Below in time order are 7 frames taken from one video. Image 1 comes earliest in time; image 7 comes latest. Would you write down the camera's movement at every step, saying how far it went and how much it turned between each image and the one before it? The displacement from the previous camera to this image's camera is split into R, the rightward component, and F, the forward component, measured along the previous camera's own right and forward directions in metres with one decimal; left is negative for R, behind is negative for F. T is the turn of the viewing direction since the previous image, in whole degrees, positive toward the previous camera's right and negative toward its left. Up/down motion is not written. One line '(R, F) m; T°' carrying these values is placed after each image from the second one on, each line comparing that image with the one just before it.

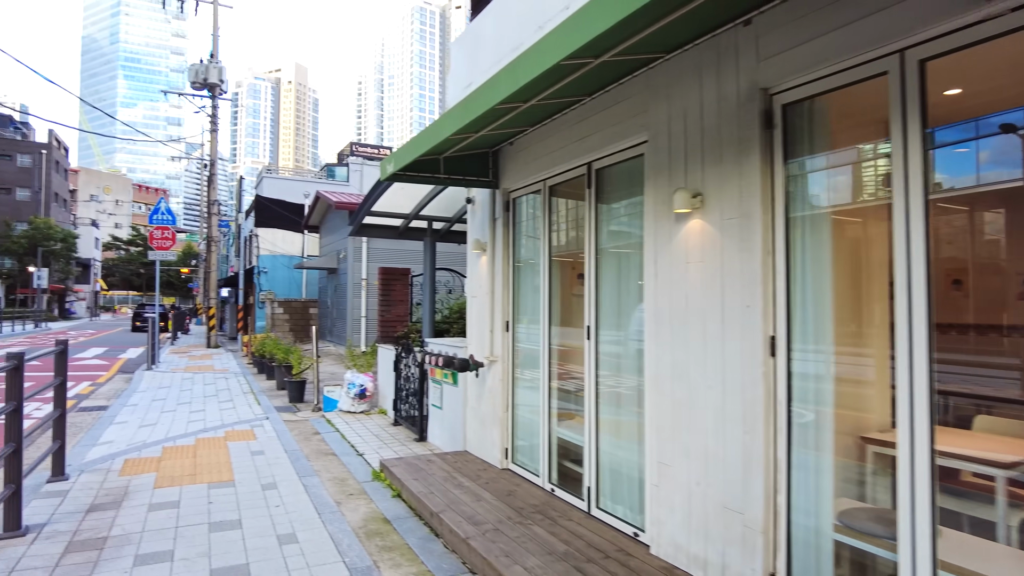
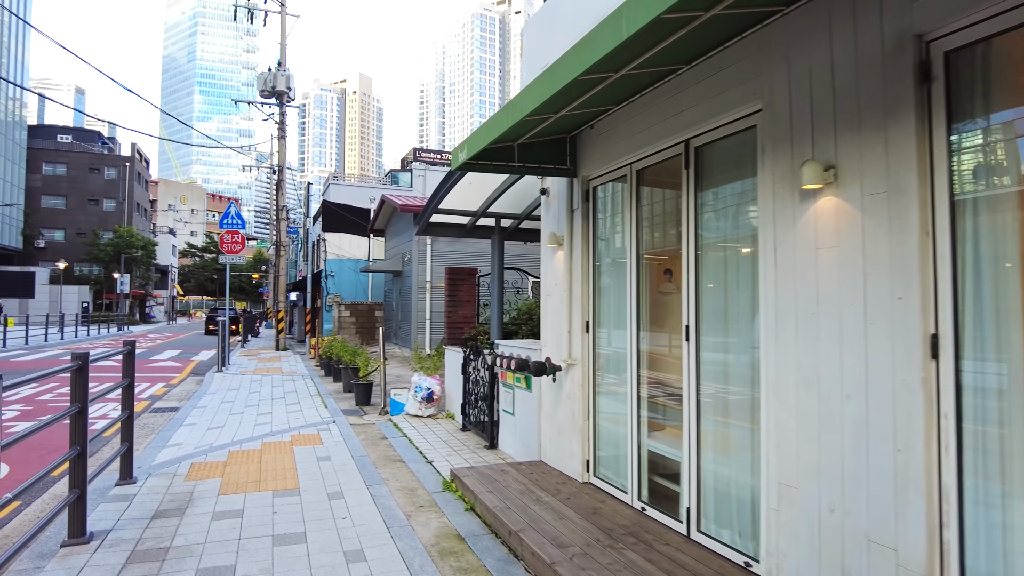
(-0.2, +0.4) m; -5°
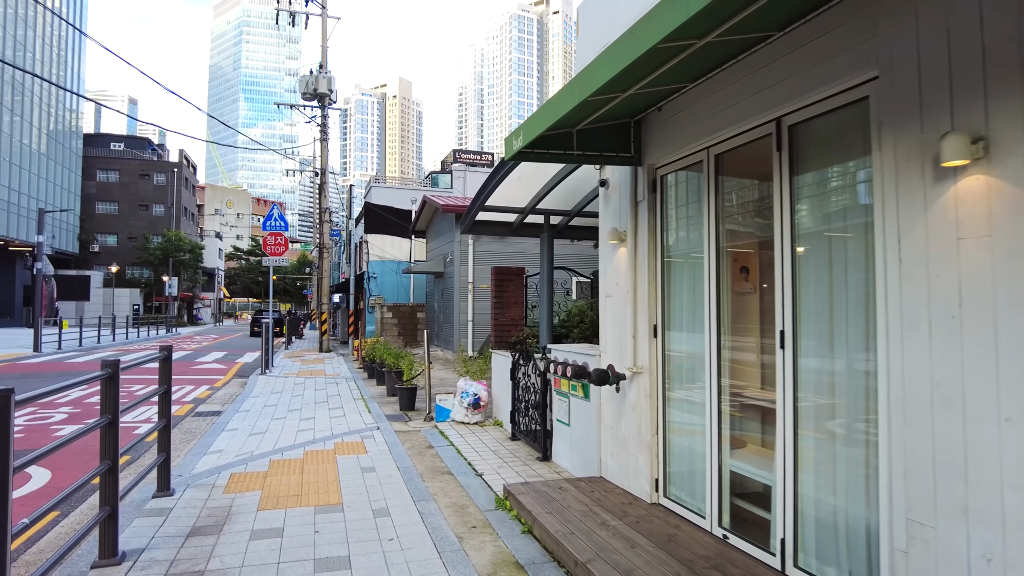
(-0.1, +0.4) m; -3°
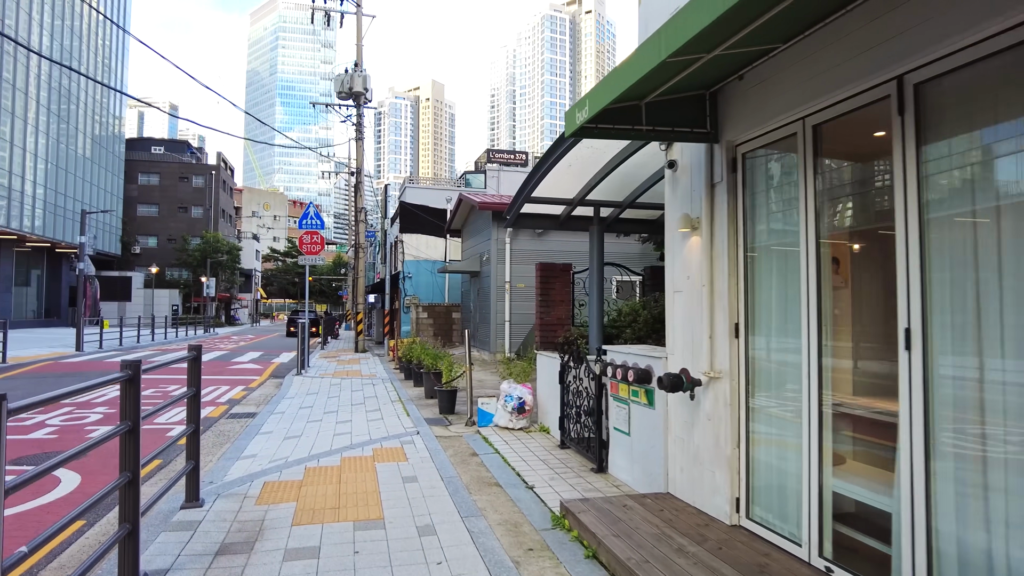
(-0.2, +0.5) m; -3°
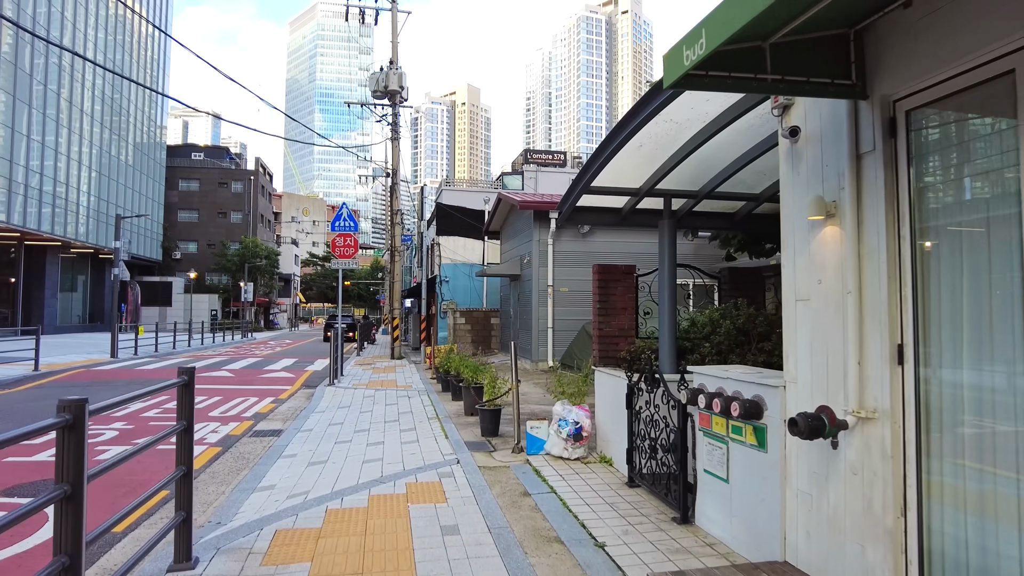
(-0.2, +1.0) m; -3°
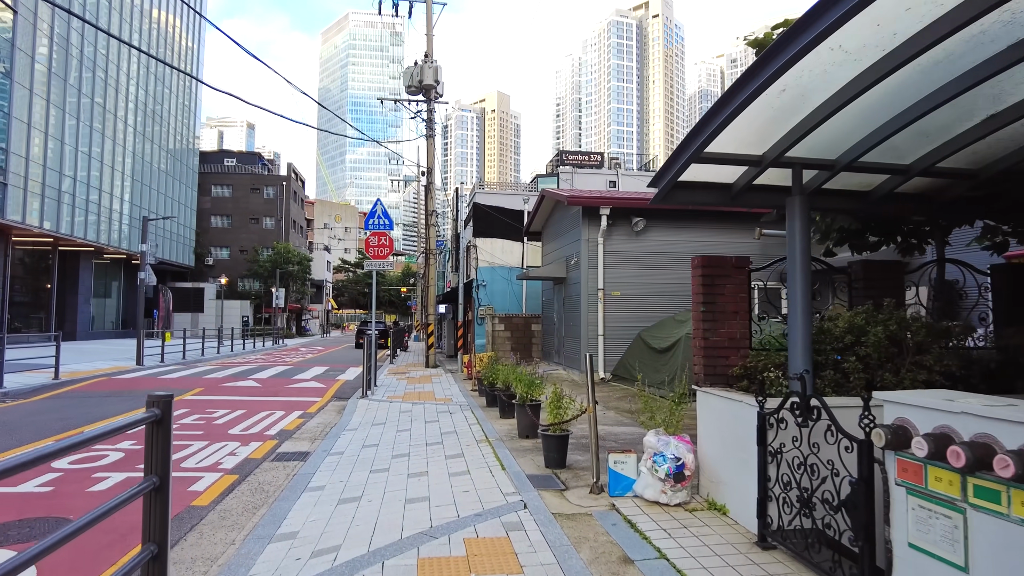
(-0.4, +1.3) m; -3°
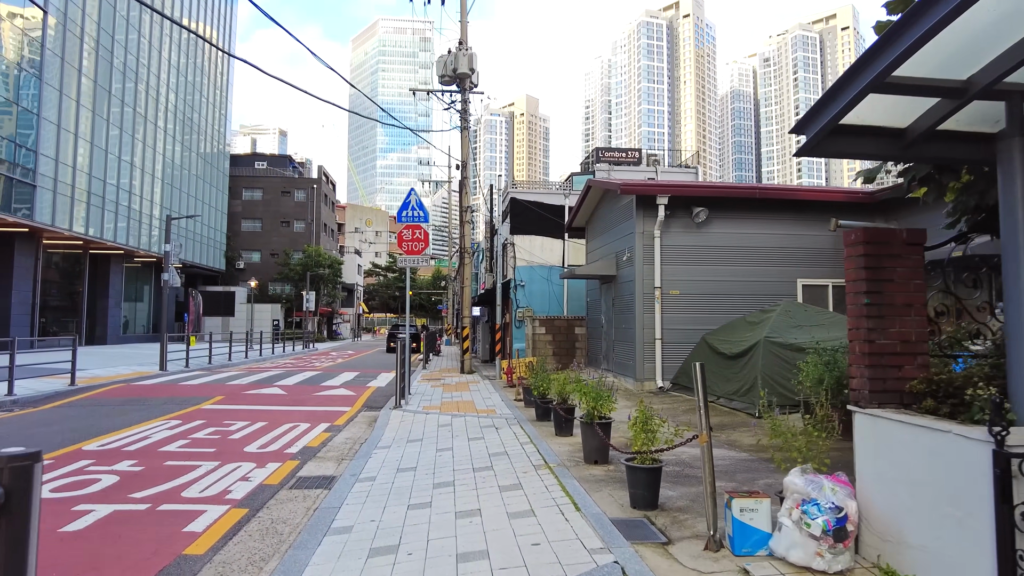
(-0.3, +1.3) m; -3°
